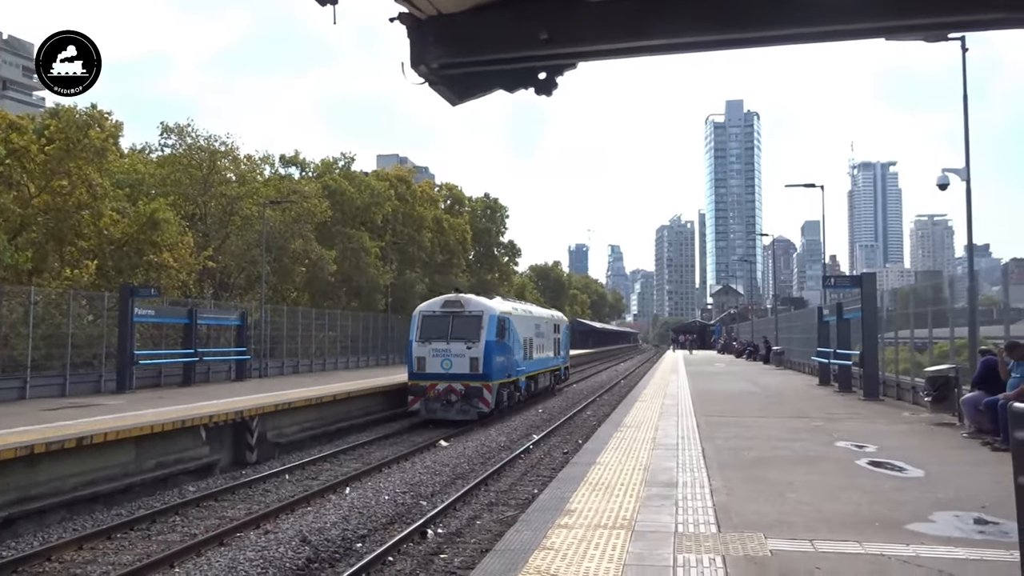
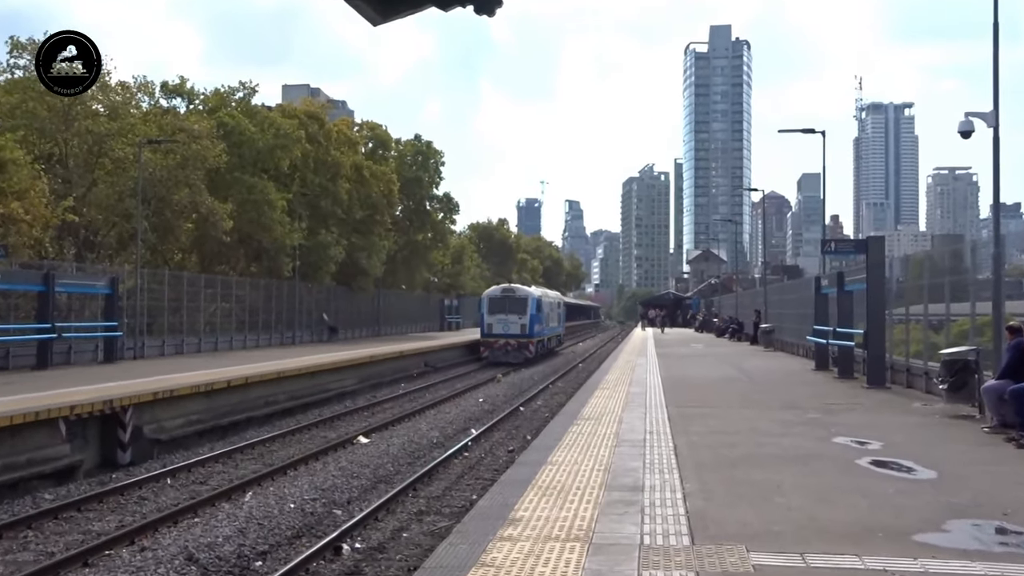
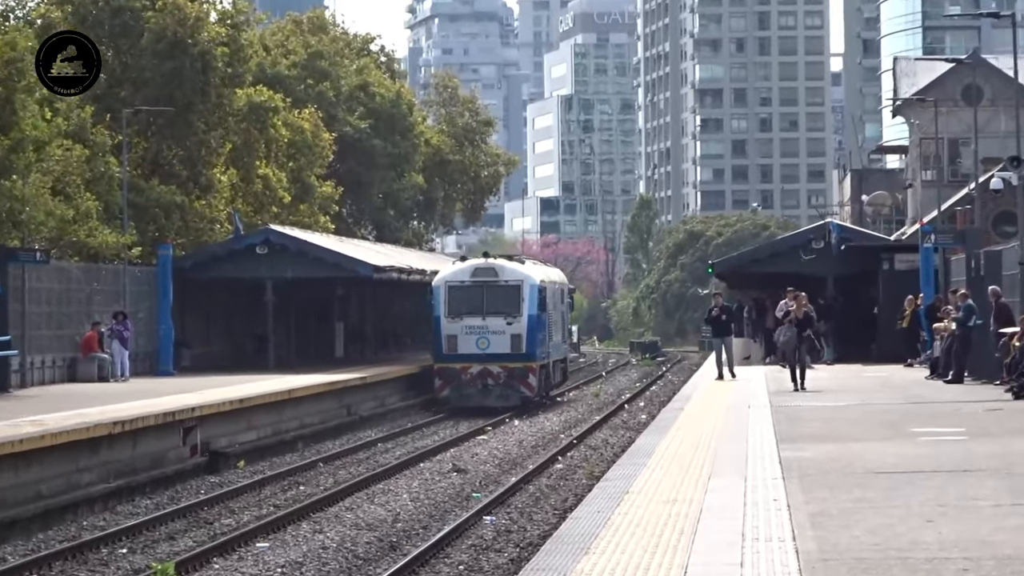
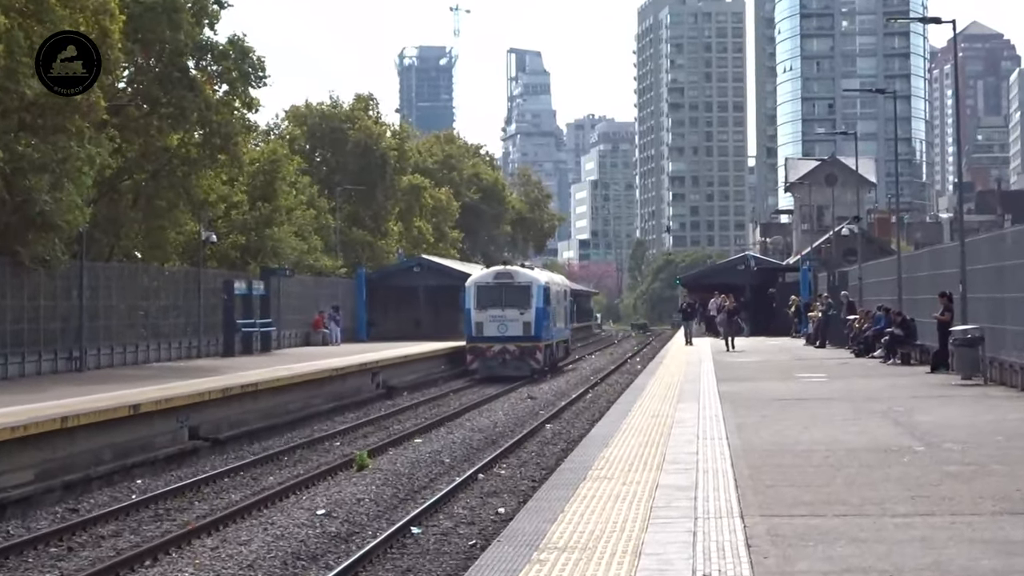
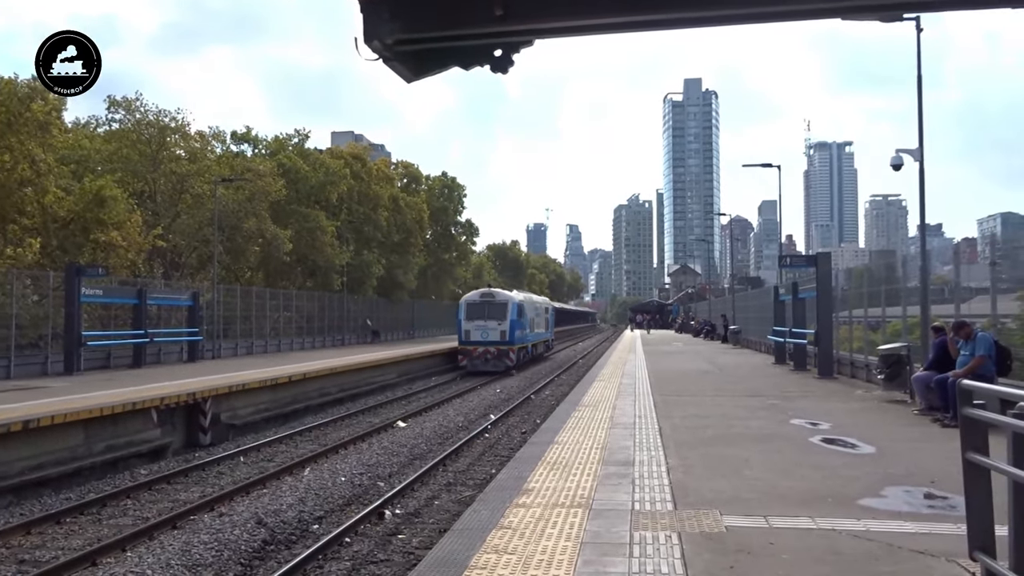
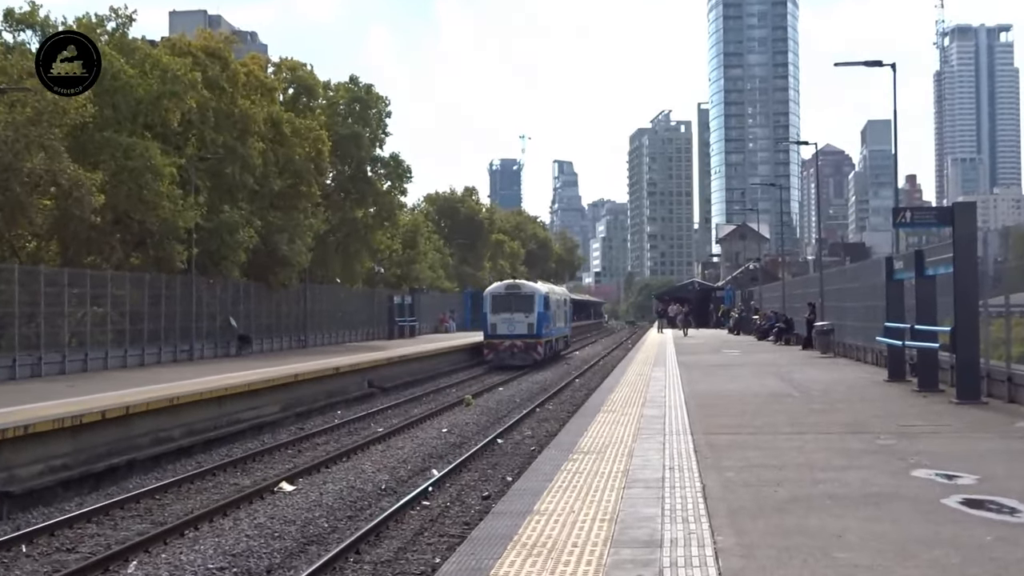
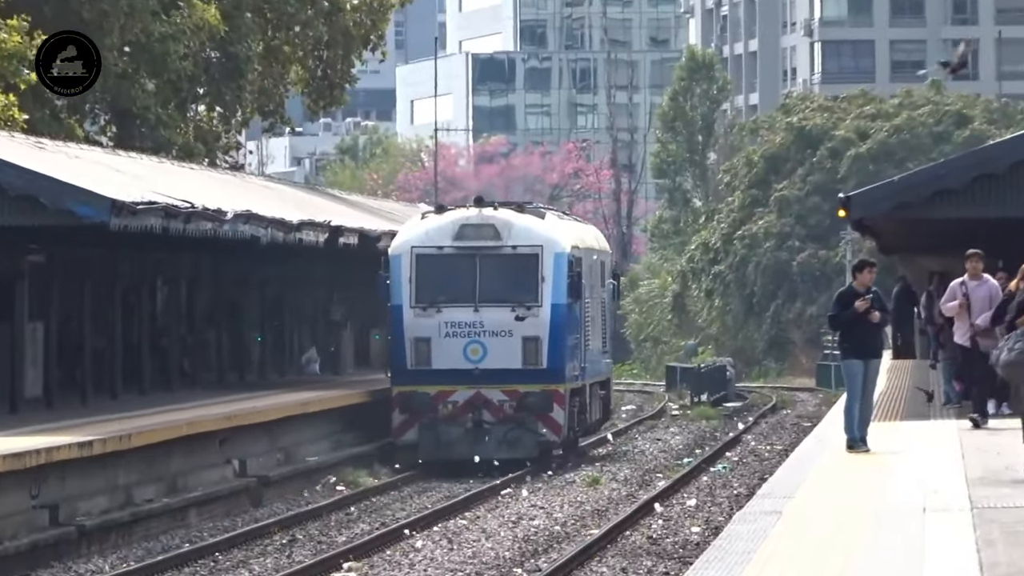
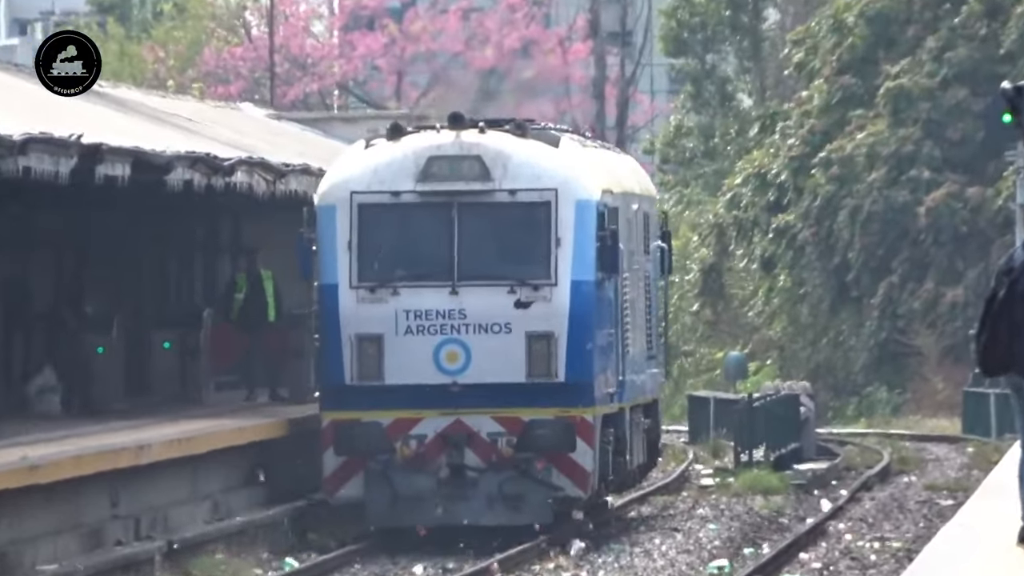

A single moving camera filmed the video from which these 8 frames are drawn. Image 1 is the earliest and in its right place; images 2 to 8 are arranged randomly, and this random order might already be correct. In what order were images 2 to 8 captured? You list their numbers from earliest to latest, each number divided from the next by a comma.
5, 2, 6, 4, 3, 7, 8
